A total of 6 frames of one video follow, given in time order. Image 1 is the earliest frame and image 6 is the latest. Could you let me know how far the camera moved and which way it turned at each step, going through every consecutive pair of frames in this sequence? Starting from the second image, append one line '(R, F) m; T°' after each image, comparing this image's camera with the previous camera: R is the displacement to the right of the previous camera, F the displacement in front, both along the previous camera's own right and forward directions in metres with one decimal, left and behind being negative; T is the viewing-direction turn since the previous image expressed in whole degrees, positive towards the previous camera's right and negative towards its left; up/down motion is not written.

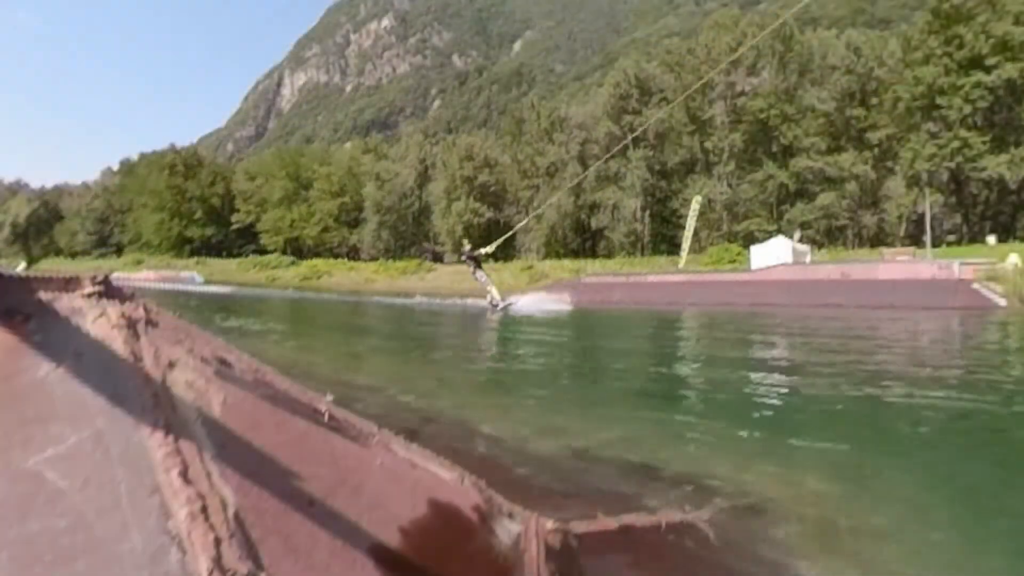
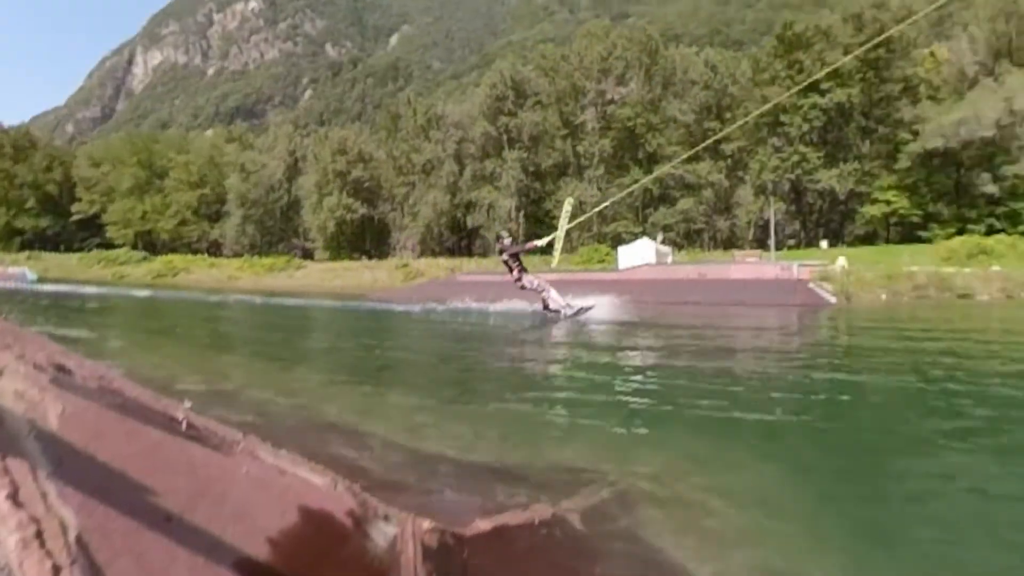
(0.0, +0.6) m; +8°
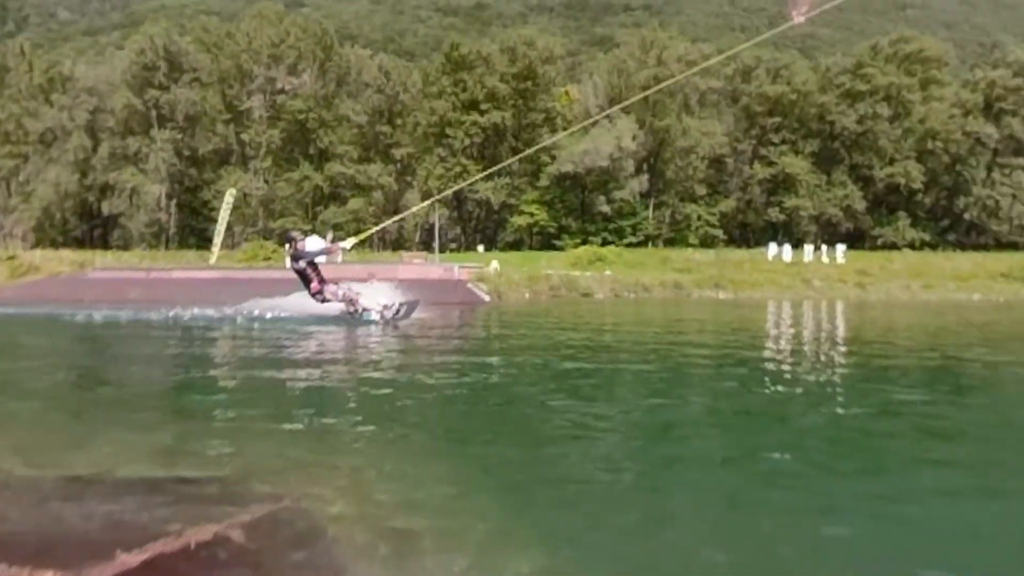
(+0.1, +2.4) m; +20°
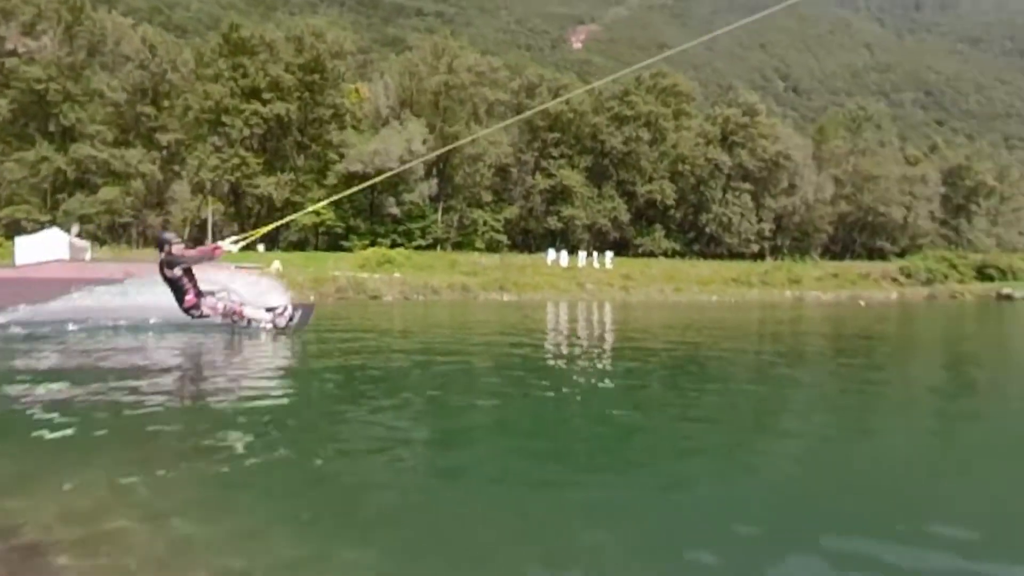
(-0.1, -0.6) m; +13°
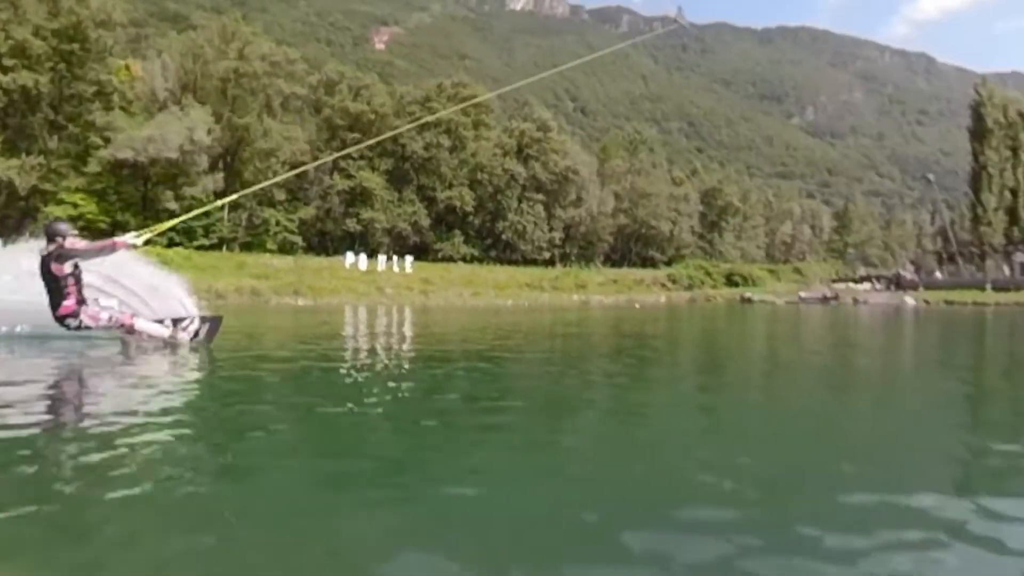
(0.0, -0.3) m; +12°
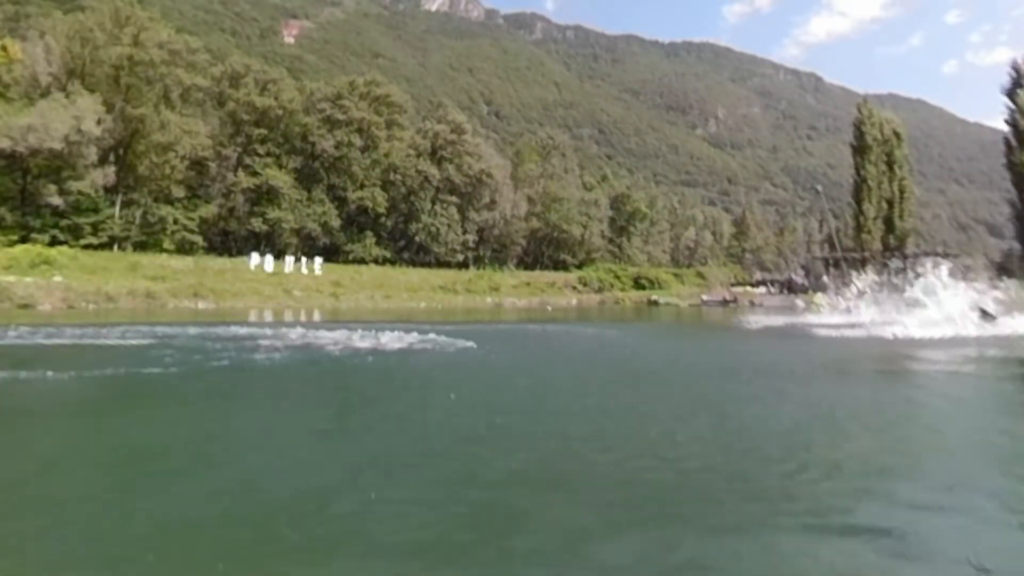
(0.0, -0.1) m; +5°
